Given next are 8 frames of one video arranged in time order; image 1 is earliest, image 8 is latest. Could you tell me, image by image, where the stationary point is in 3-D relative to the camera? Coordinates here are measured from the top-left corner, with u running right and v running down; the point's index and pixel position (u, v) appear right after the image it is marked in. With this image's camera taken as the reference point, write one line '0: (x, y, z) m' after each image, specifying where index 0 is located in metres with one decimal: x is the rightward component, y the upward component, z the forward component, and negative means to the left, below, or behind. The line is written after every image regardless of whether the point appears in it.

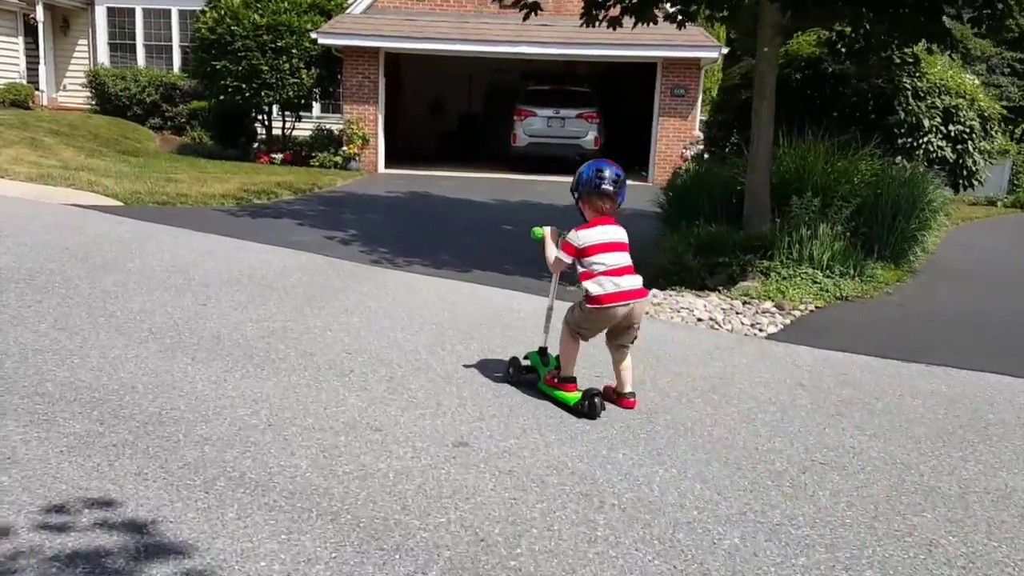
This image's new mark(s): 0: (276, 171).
0: (-4.3, +2.1, +15.7) m
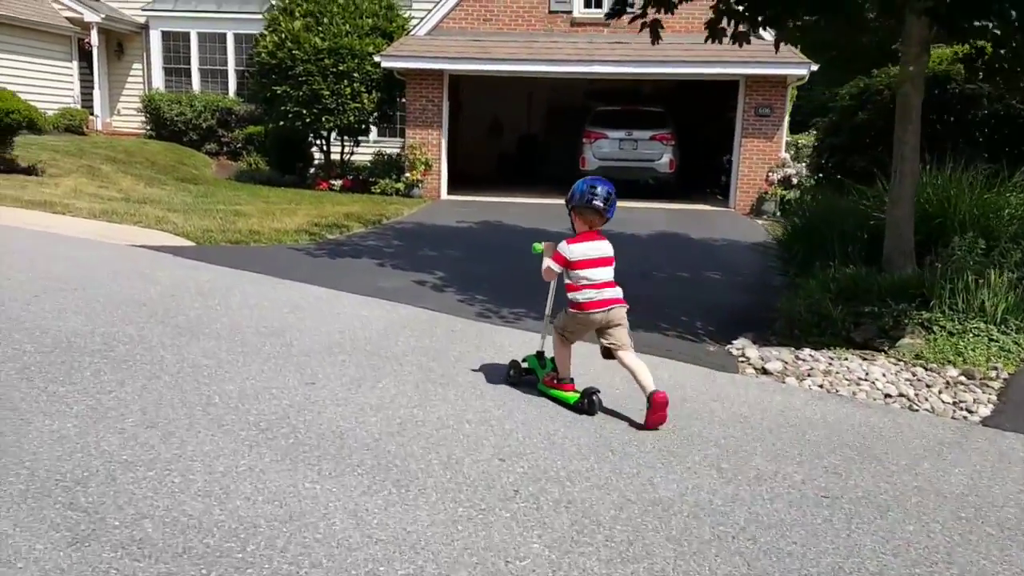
0: (-3.0, +1.5, +15.0) m
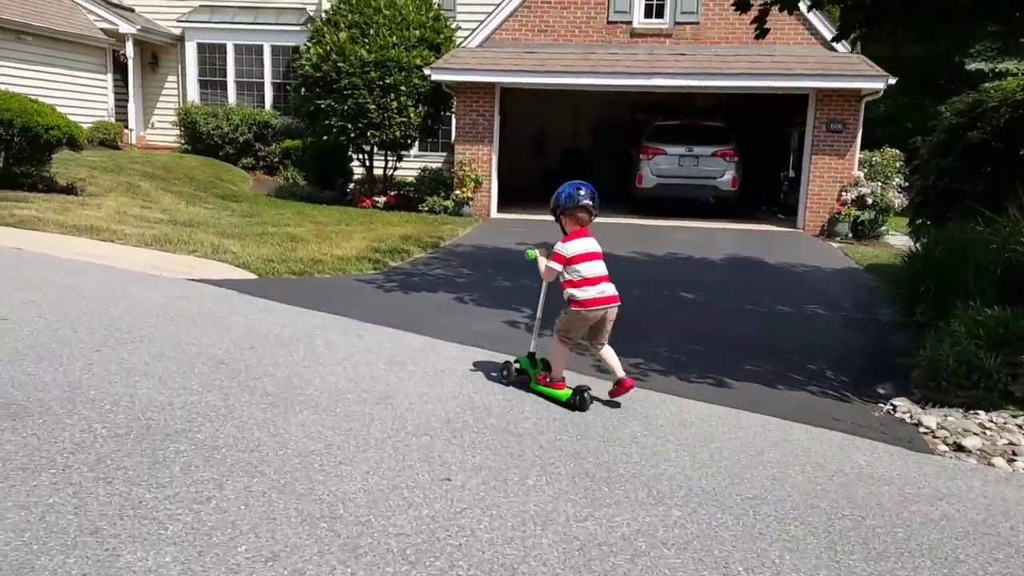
0: (-2.0, +1.1, +14.2) m
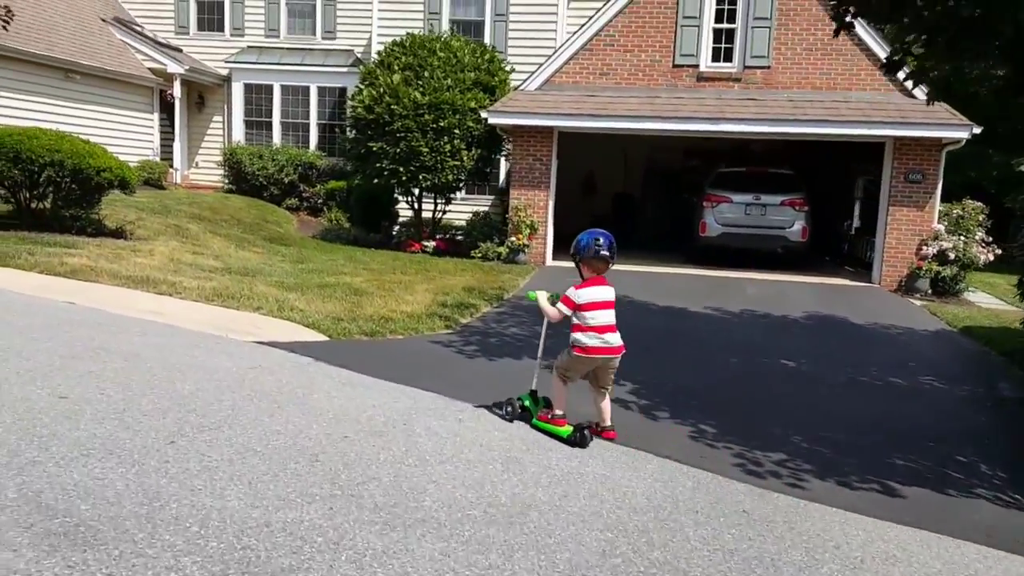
0: (-1.0, +0.3, +13.6) m
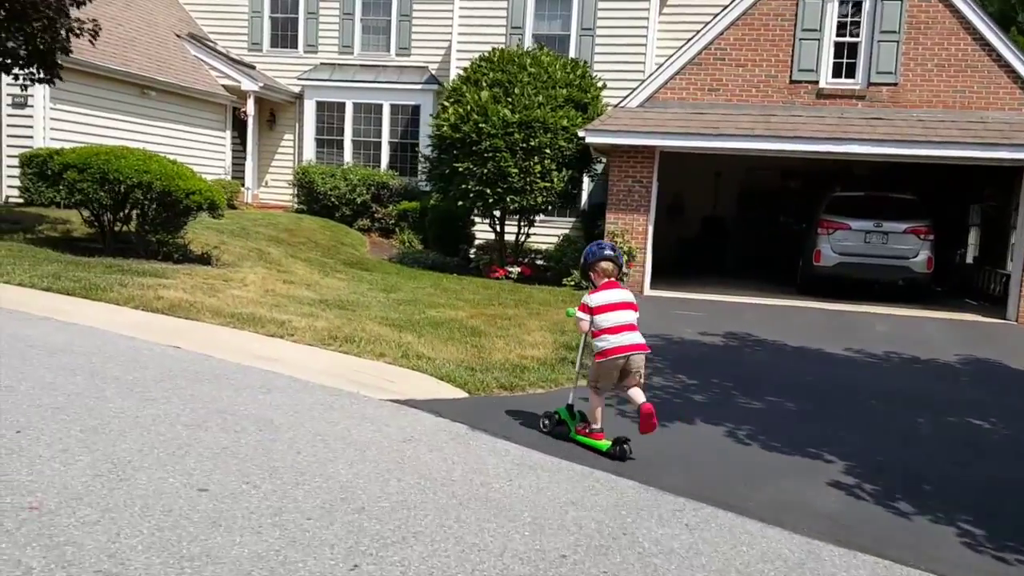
0: (+0.6, -0.2, +12.6) m
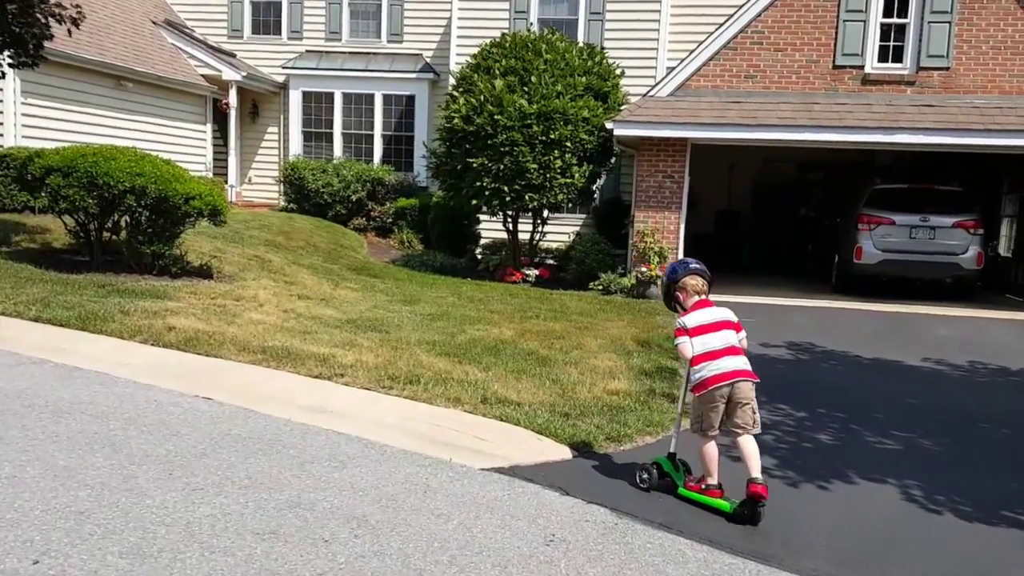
0: (+1.0, -0.3, +11.5) m
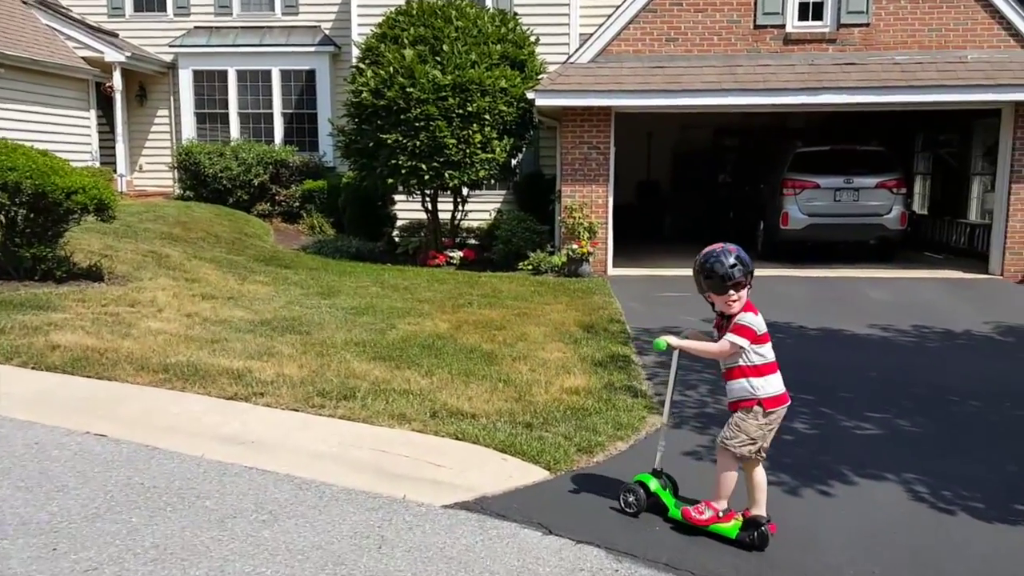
0: (+0.1, 0.0, +10.8) m
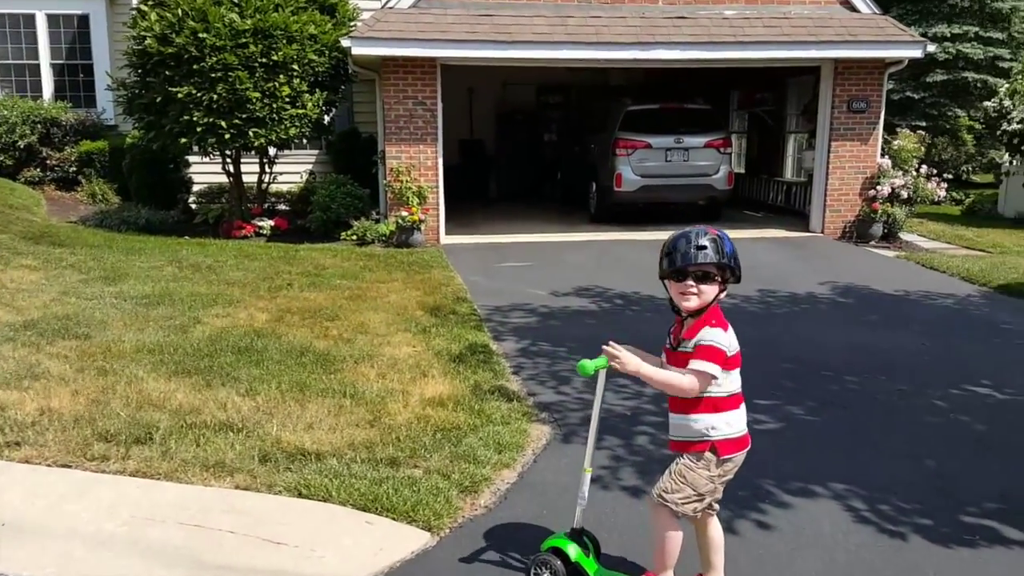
0: (-1.8, +0.2, +9.6) m
